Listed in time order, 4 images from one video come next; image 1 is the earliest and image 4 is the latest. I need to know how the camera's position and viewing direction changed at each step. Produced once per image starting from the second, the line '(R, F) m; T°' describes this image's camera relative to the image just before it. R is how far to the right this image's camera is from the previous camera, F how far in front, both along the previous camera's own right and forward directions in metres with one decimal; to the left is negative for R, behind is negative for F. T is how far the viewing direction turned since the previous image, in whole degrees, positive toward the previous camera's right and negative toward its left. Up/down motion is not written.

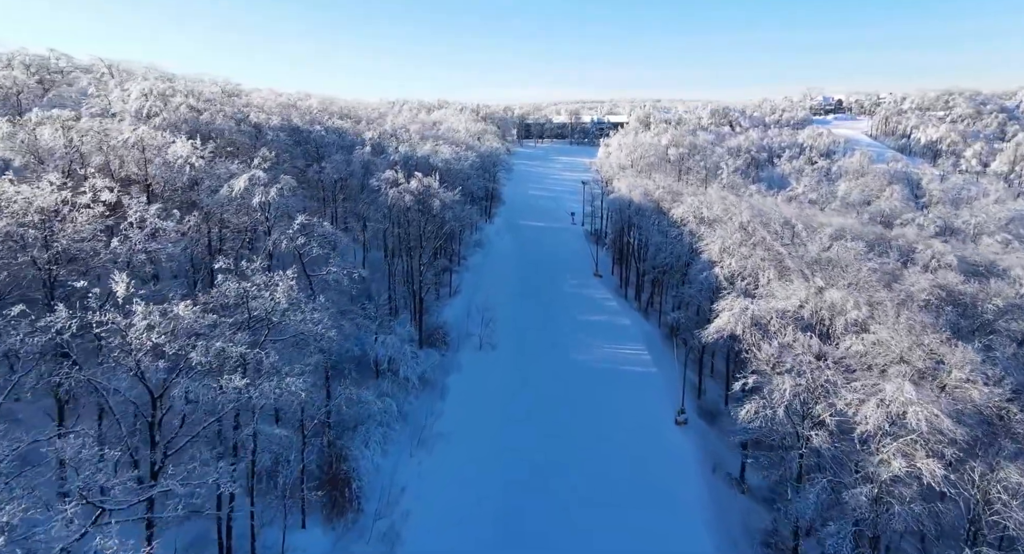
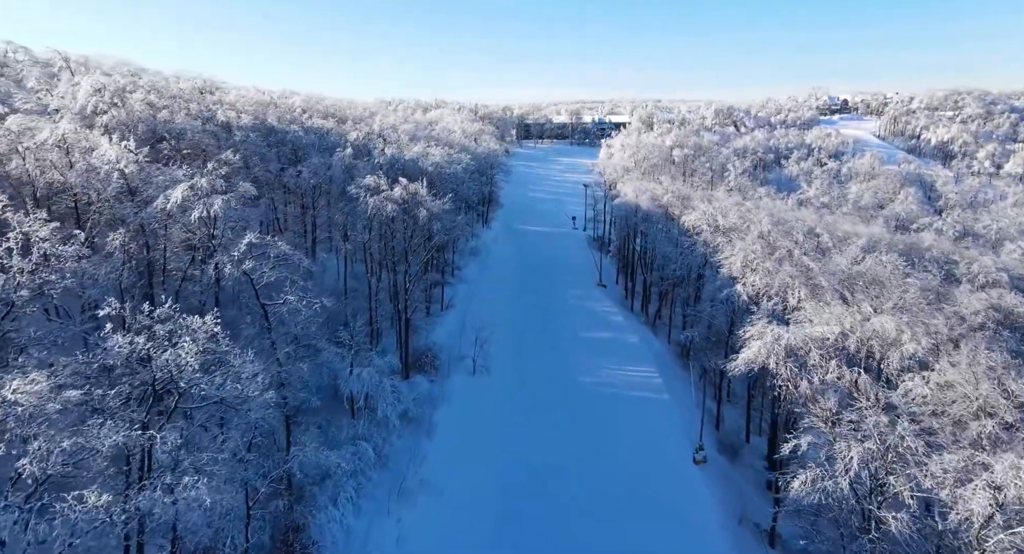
(+0.2, +5.0) m; 0°
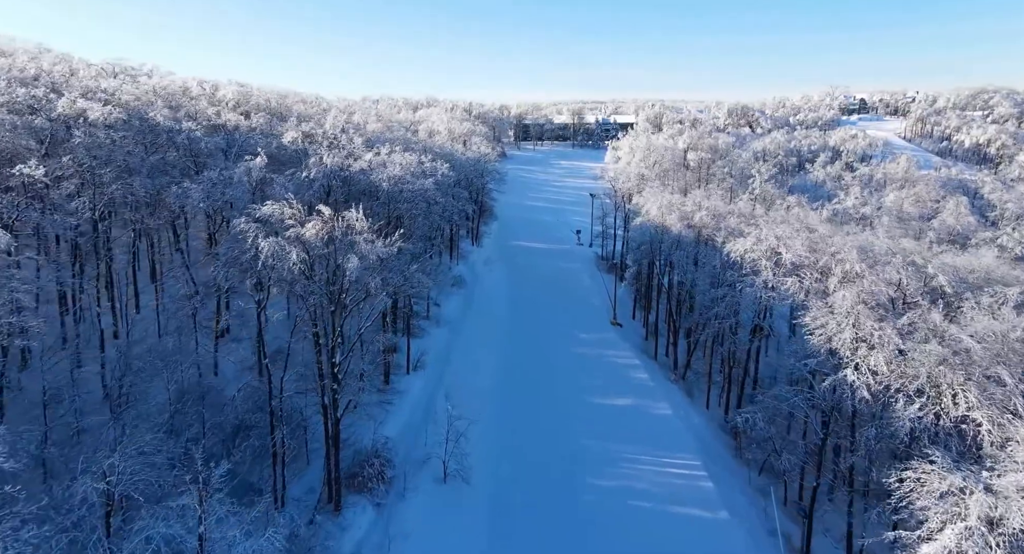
(+0.6, +14.6) m; 0°
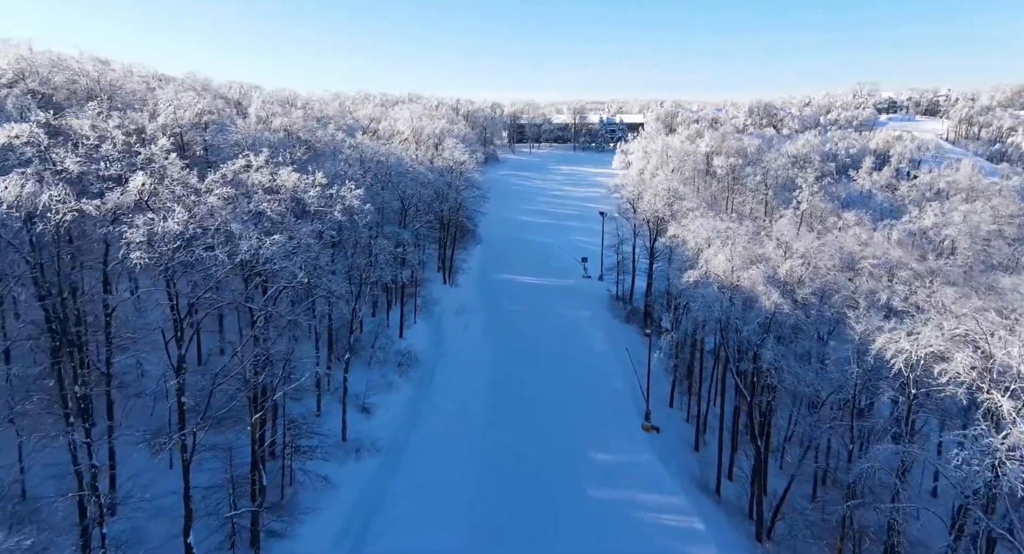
(+1.2, +21.6) m; 0°
